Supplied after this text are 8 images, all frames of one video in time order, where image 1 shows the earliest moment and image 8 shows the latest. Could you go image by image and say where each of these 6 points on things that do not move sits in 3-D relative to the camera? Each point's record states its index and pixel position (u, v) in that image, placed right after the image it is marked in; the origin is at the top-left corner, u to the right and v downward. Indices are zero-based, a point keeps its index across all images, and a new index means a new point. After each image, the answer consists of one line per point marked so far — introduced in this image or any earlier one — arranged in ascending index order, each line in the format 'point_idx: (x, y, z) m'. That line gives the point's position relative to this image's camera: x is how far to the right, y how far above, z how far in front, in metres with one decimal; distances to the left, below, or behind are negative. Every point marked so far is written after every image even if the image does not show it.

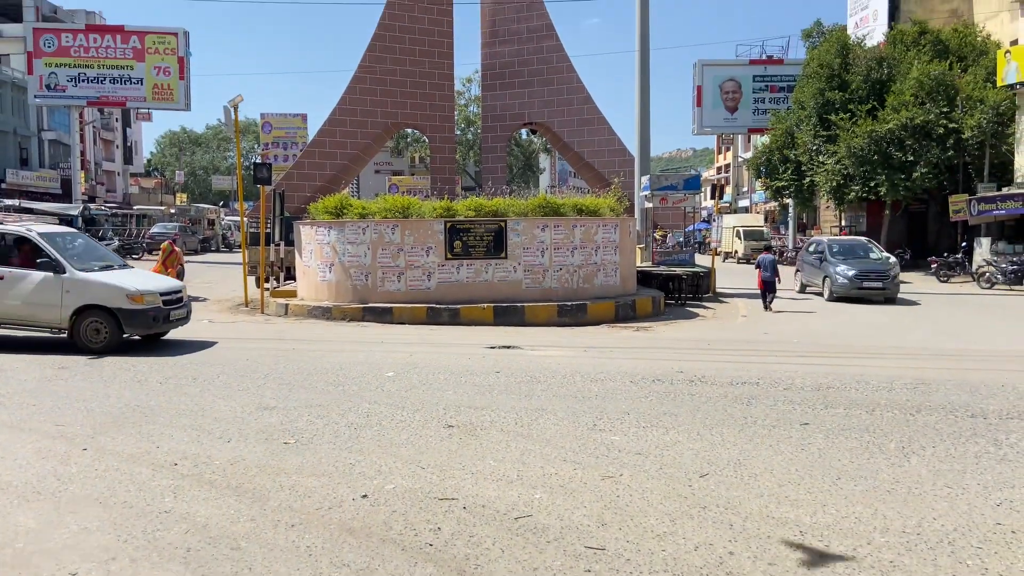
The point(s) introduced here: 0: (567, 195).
0: (+1.2, +1.9, +14.9) m
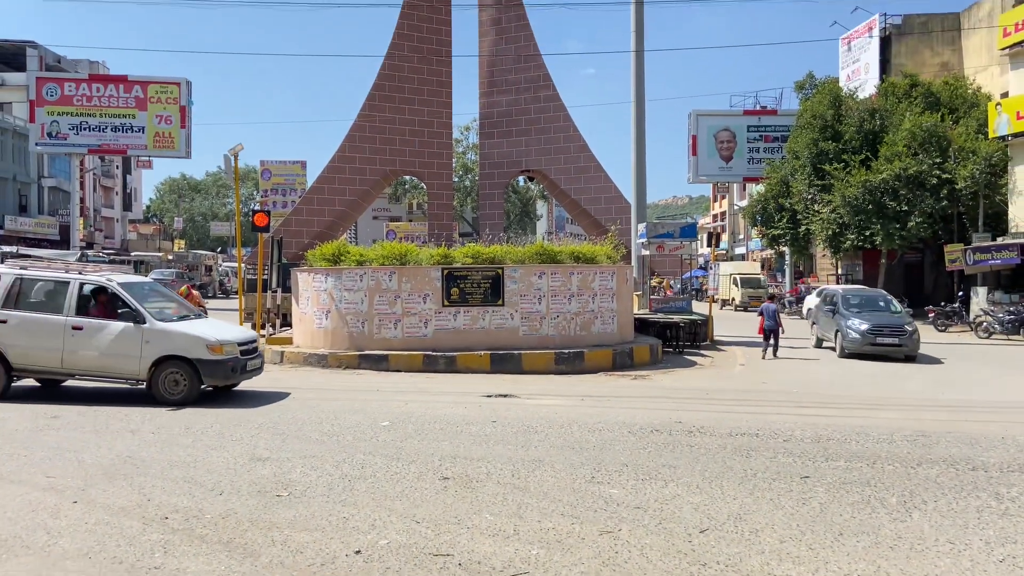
0: (+1.1, +0.9, +15.0) m
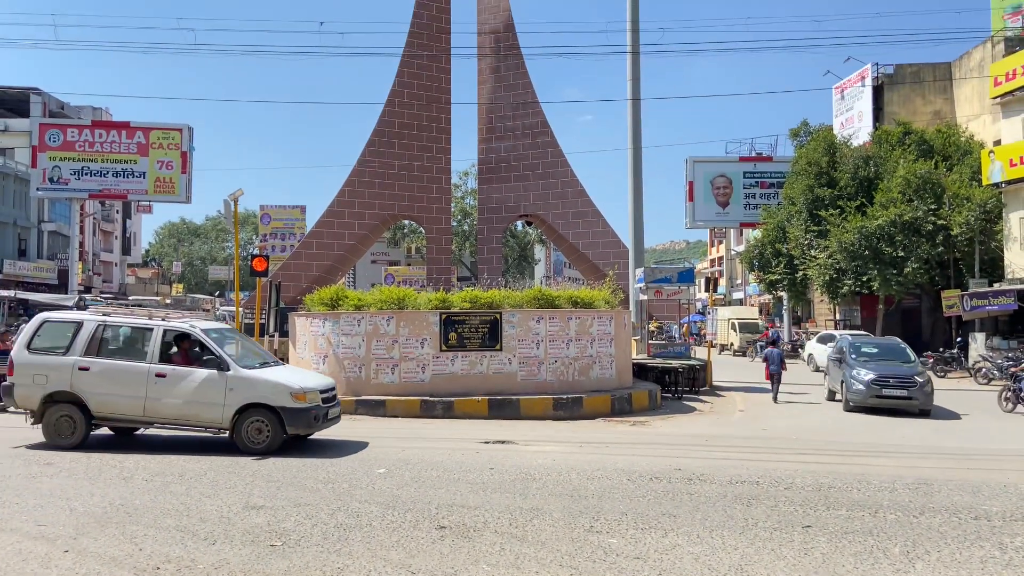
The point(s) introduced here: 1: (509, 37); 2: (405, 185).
0: (+1.1, 0.0, +15.0) m
1: (-0.1, +6.8, +19.9) m
2: (-2.9, +2.7, +19.6) m
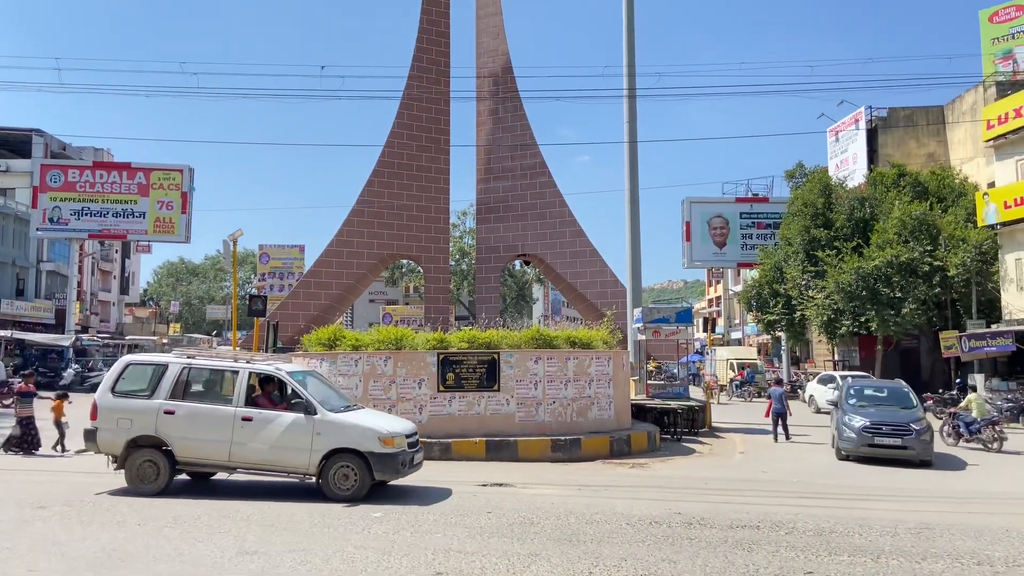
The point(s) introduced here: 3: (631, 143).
0: (+1.0, -0.8, +15.0) m
1: (-0.1, +5.8, +20.1) m
2: (-2.9, +1.7, +19.7) m
3: (+2.4, +2.9, +14.5) m
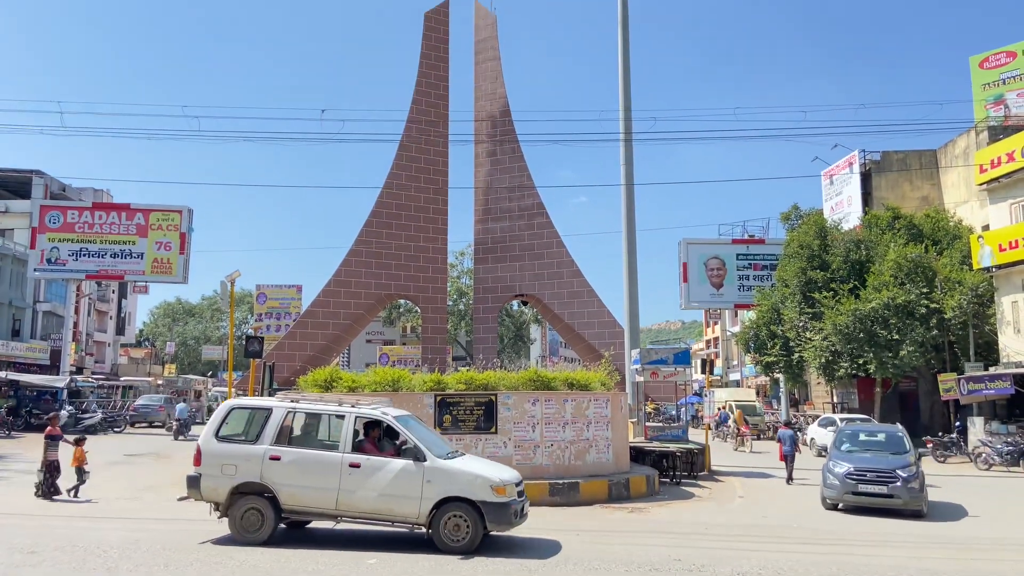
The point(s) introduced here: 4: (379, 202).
0: (+1.0, -1.6, +15.0) m
1: (-0.2, +4.7, +20.4) m
2: (-3.0, +0.7, +19.7) m
3: (+2.3, +2.1, +14.6) m
4: (-3.6, +2.4, +19.7) m
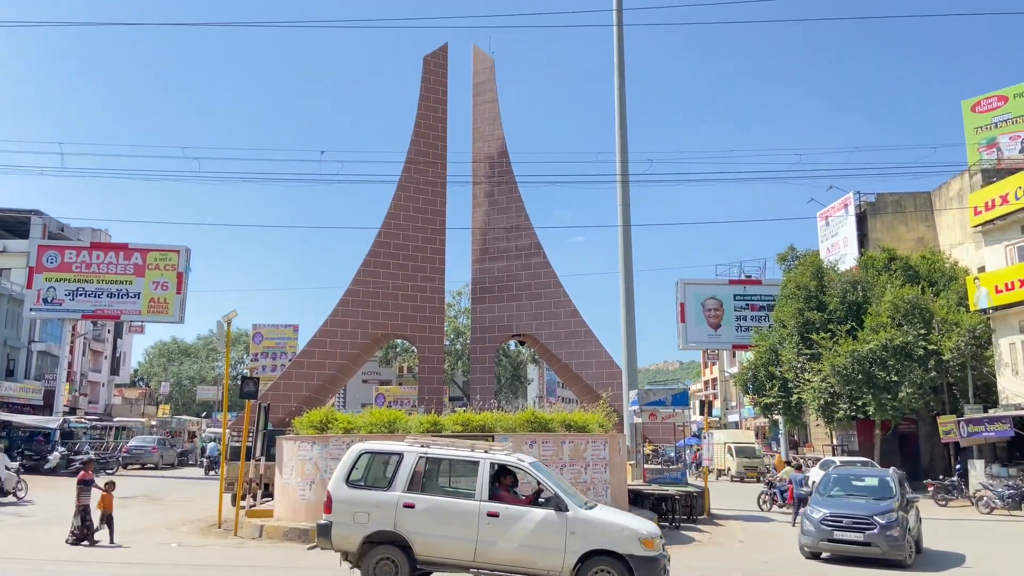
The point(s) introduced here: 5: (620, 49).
0: (+0.9, -2.5, +14.8) m
1: (-0.3, +3.6, +20.6) m
2: (-3.1, -0.4, +19.7) m
3: (+2.3, +1.2, +14.6) m
4: (-3.7, +1.3, +19.8) m
5: (+2.4, +5.2, +15.8) m
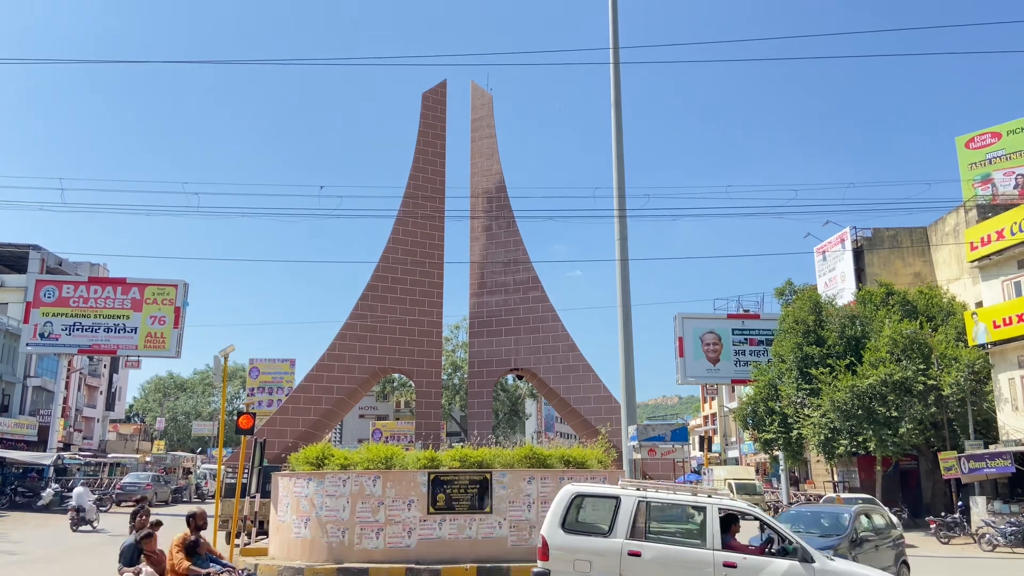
0: (+0.9, -3.2, +14.7) m
1: (-0.3, +2.7, +20.7) m
2: (-3.1, -1.3, +19.6) m
3: (+2.2, +0.6, +14.7) m
4: (-3.7, +0.4, +19.8) m
5: (+2.3, +4.5, +16.0) m
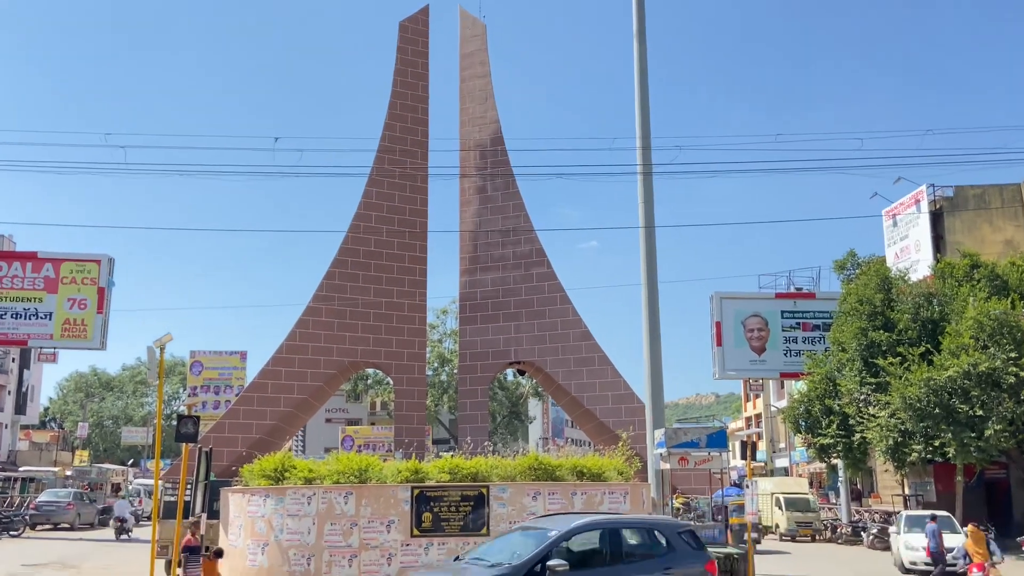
0: (+0.9, -2.7, +12.3) m
1: (-0.4, +3.3, +18.0) m
2: (-3.2, -0.7, +17.1) m
3: (+2.2, +1.0, +12.1) m
4: (-3.7, +1.0, +17.2) m
5: (+2.3, +4.9, +13.3) m
